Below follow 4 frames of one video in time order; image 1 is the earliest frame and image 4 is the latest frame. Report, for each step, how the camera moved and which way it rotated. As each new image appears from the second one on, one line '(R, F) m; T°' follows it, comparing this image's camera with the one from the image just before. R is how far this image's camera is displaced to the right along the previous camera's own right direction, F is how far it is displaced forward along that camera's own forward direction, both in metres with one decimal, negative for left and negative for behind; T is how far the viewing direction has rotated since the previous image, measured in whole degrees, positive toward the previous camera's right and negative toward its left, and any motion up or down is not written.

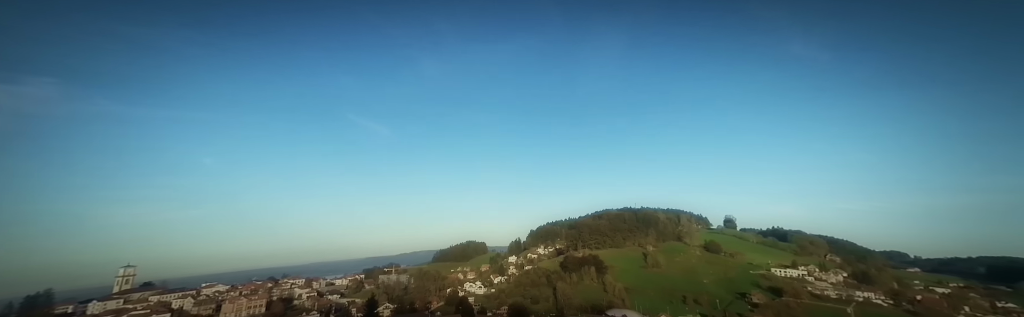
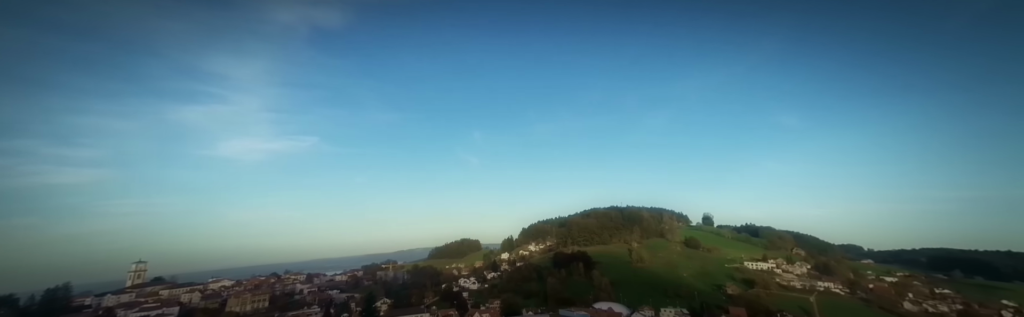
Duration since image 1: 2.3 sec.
(+0.1, -0.7) m; +1°
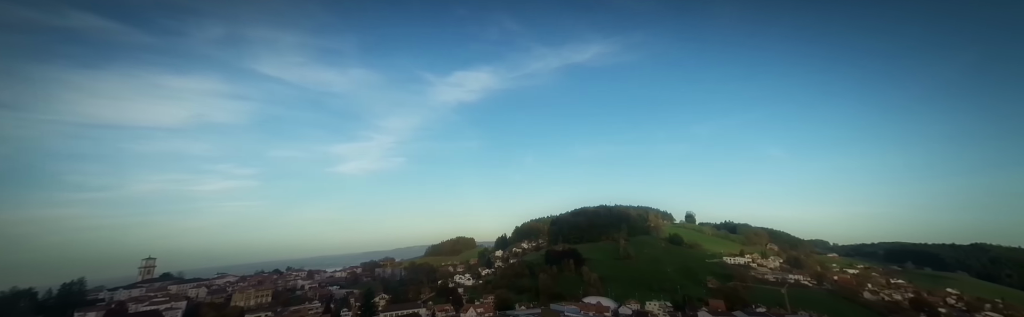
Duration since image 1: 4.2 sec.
(+0.1, -0.7) m; +1°
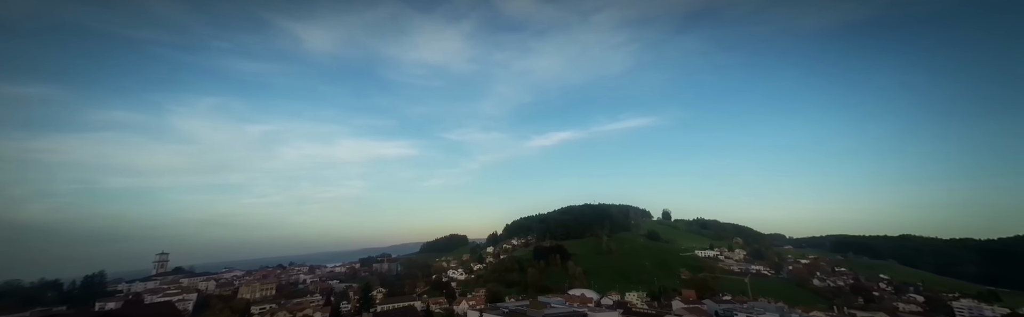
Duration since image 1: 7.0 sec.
(+0.3, -1.0) m; +1°
